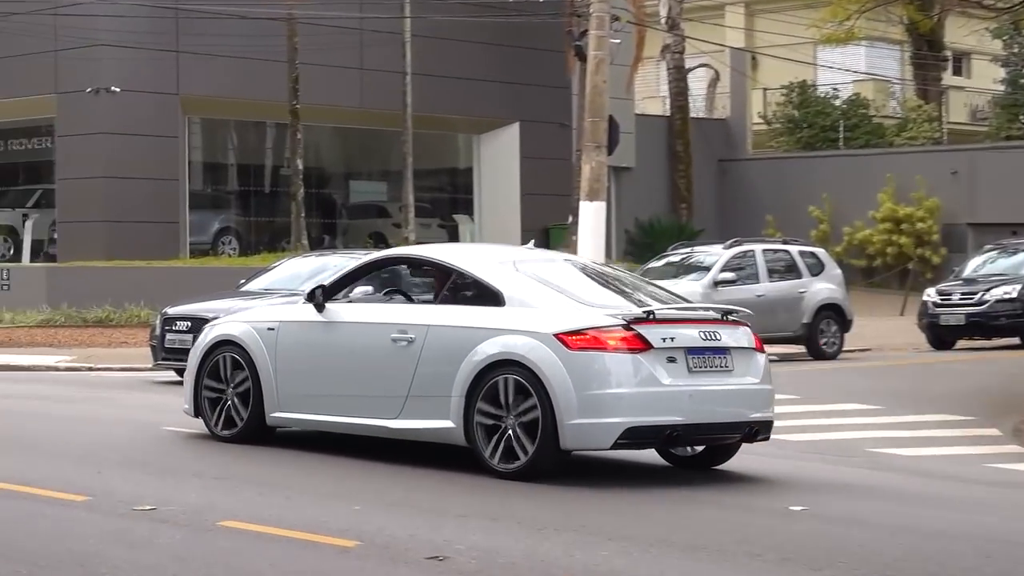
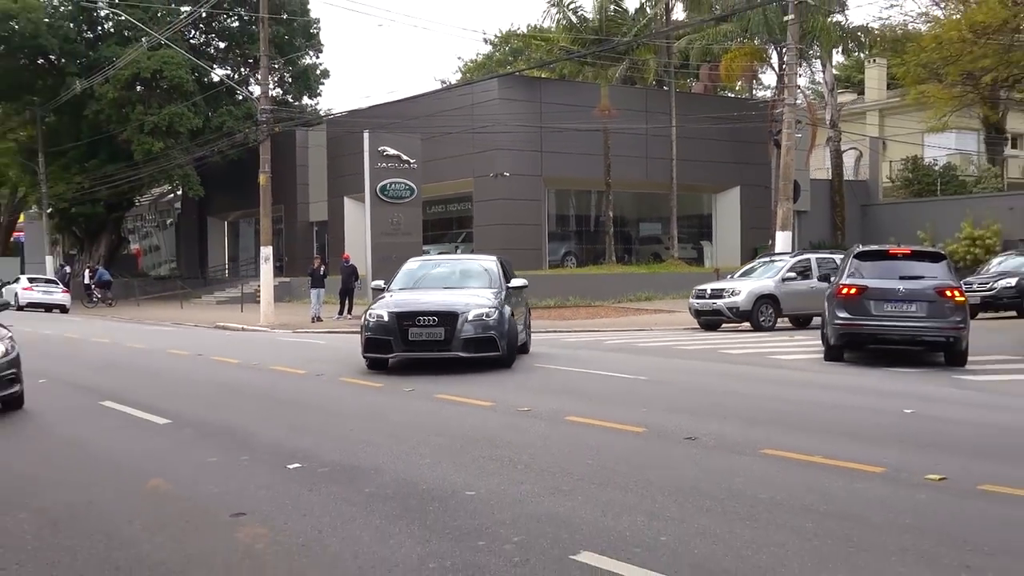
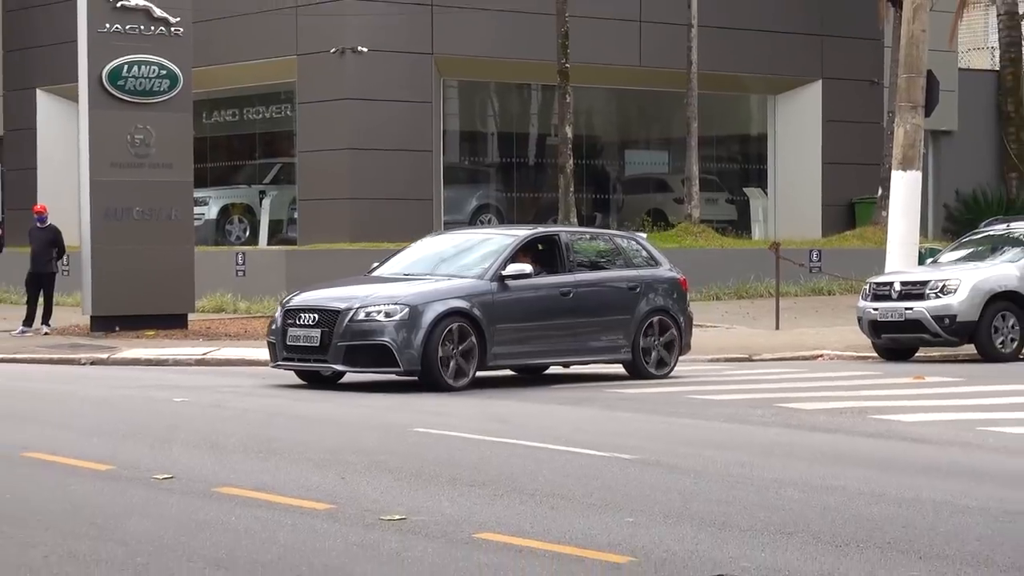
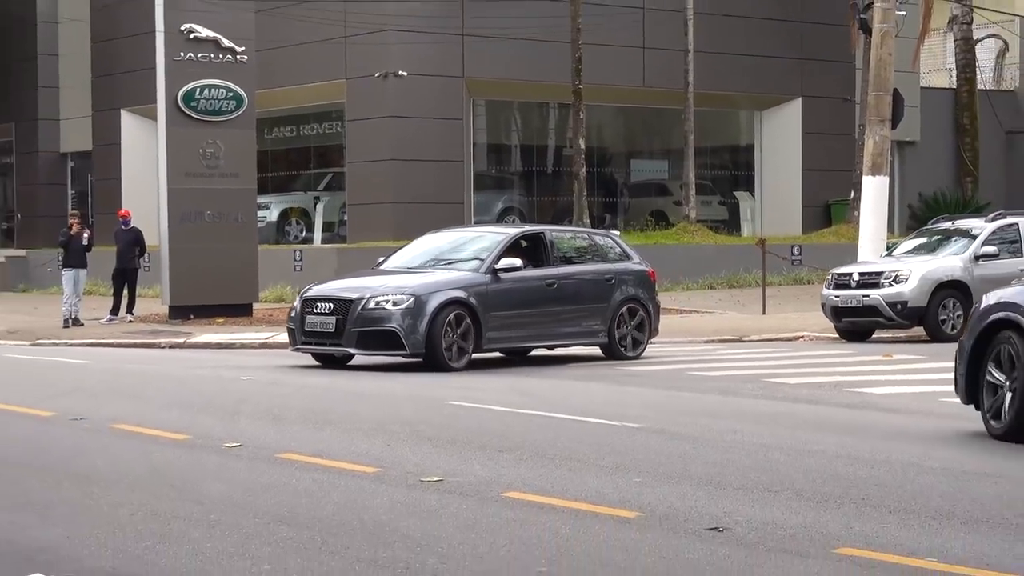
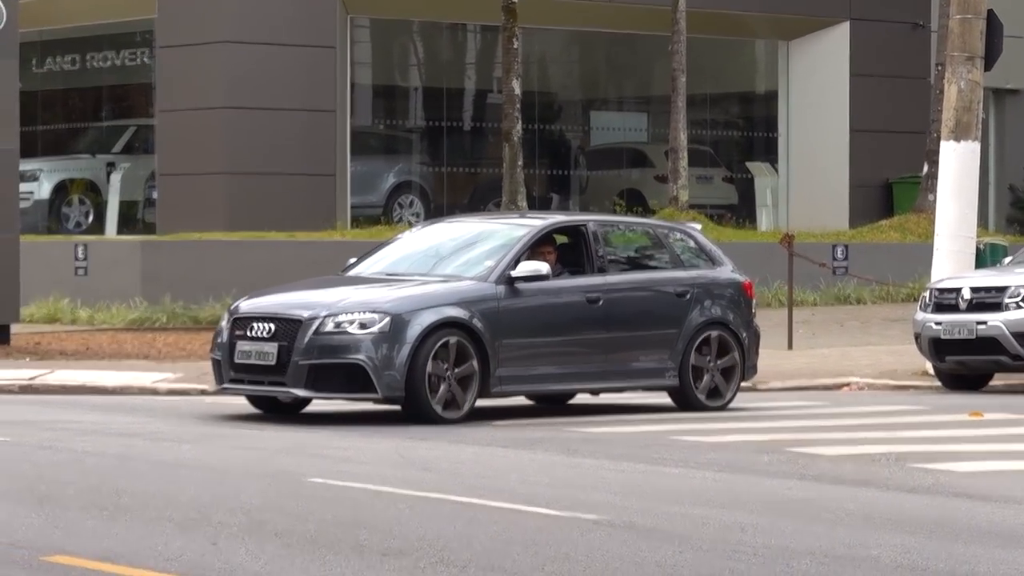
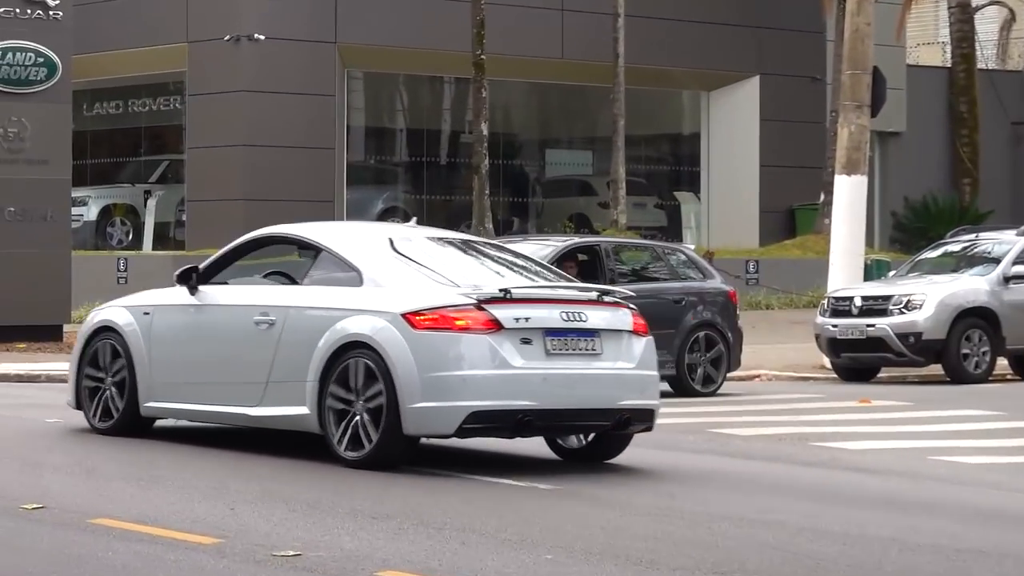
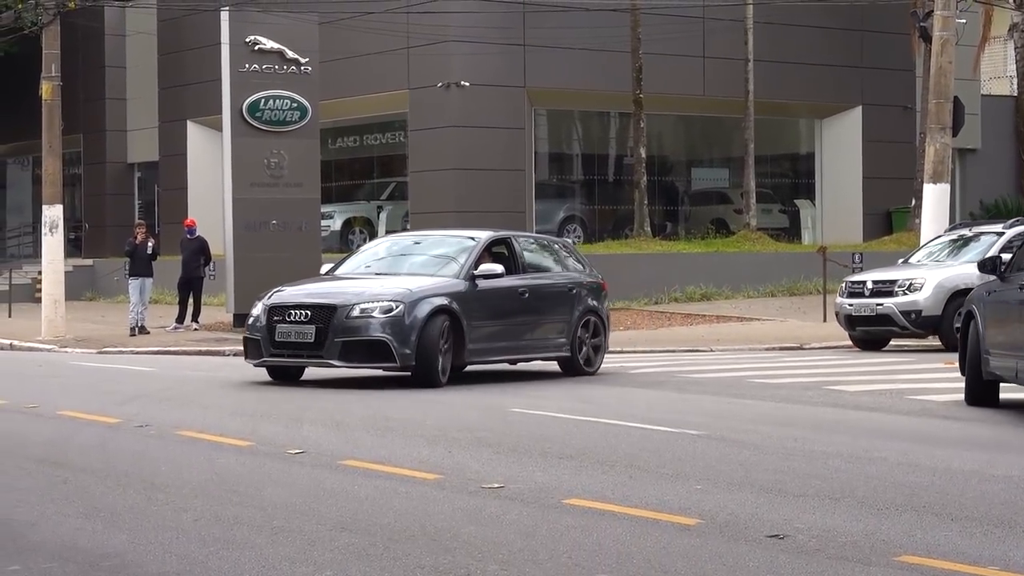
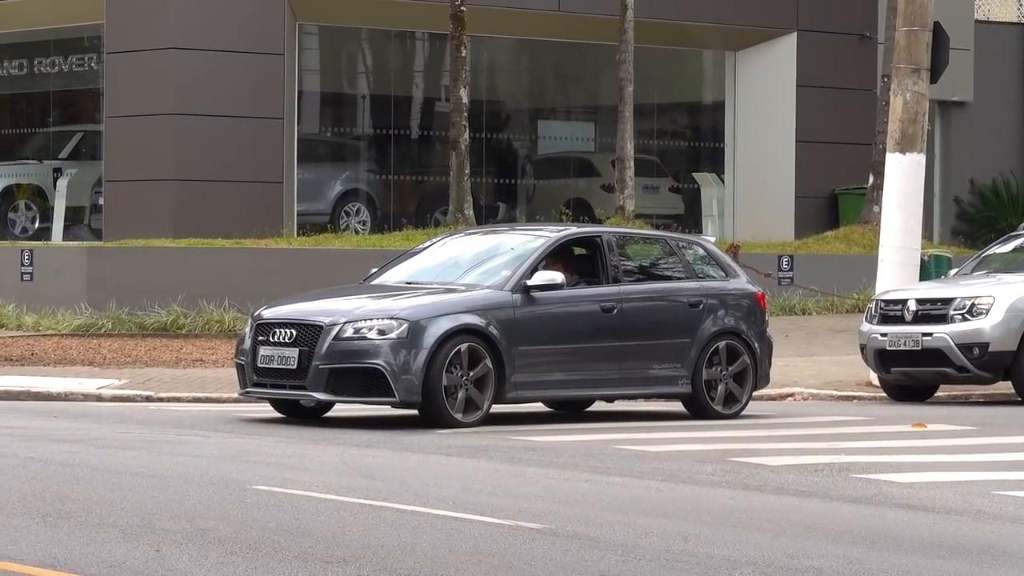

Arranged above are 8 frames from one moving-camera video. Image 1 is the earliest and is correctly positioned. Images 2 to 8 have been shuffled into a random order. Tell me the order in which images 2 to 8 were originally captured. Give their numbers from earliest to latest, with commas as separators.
6, 8, 5, 3, 4, 7, 2
